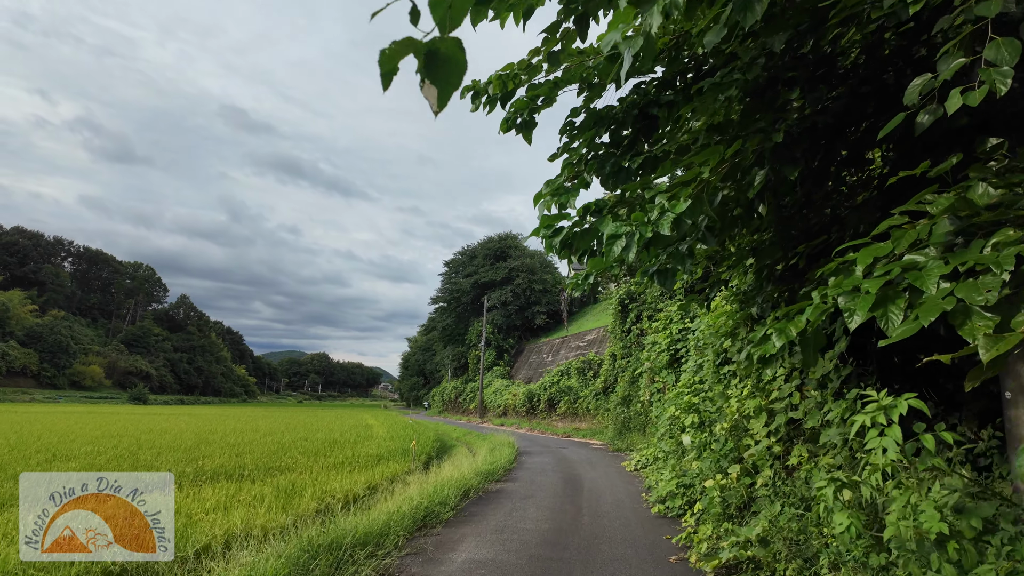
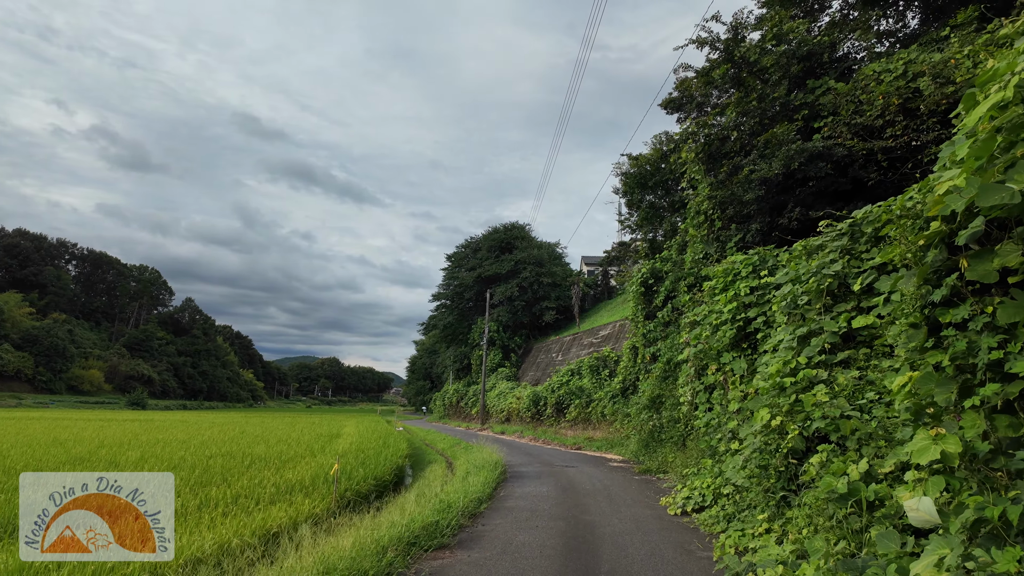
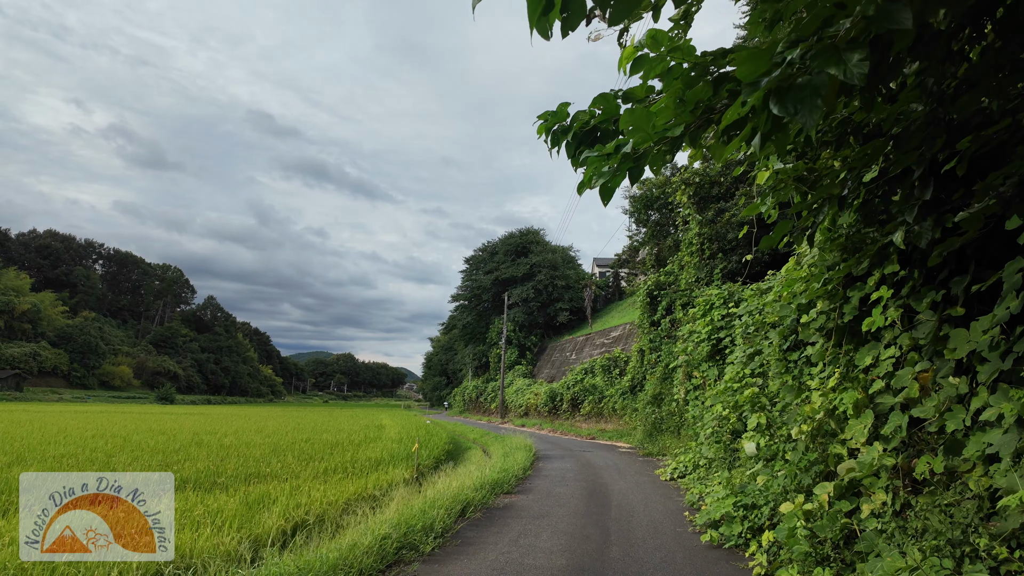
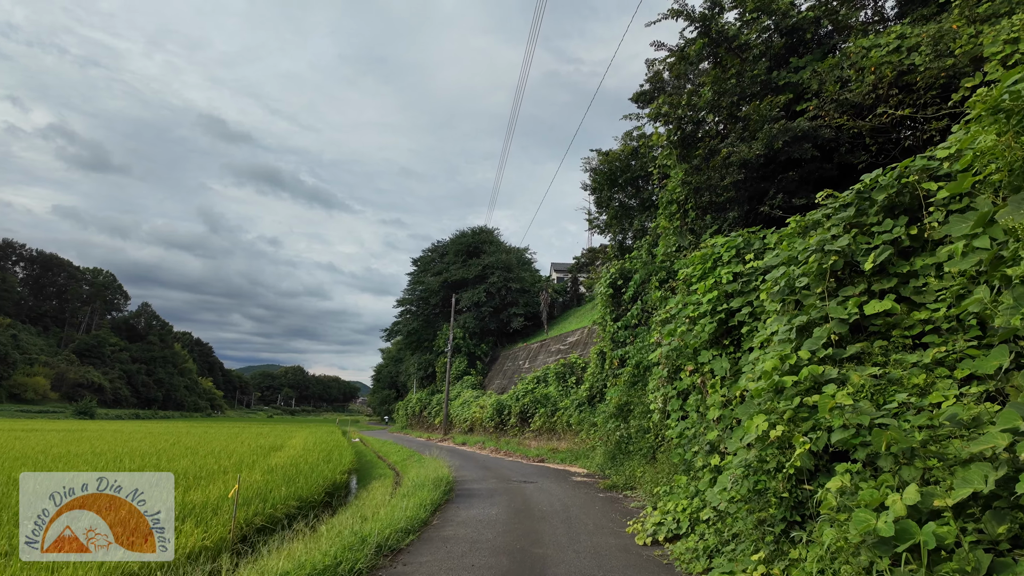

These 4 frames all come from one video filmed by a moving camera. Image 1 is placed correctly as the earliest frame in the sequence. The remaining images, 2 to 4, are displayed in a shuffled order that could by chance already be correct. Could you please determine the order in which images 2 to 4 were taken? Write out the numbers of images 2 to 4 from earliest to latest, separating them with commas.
3, 2, 4
